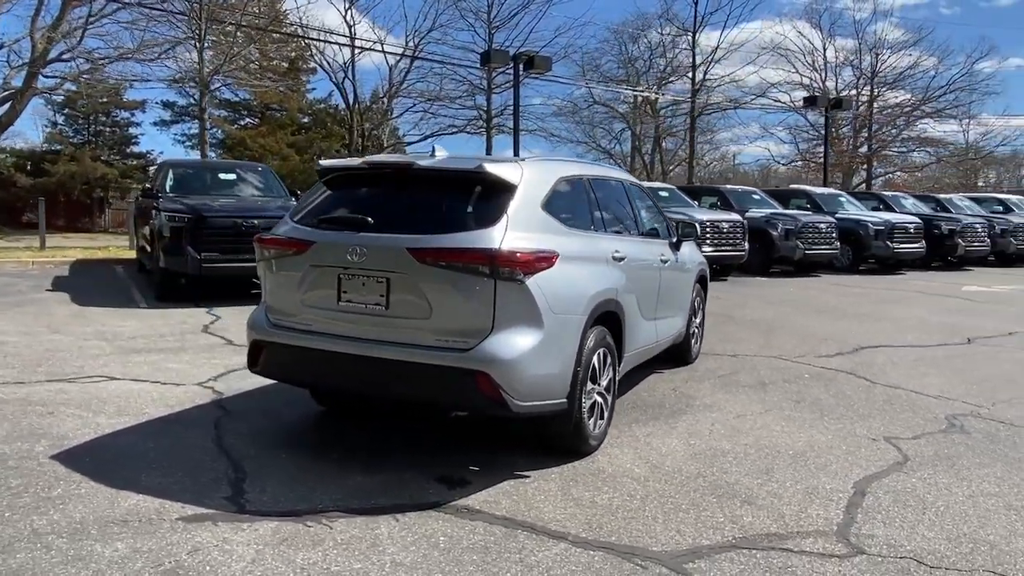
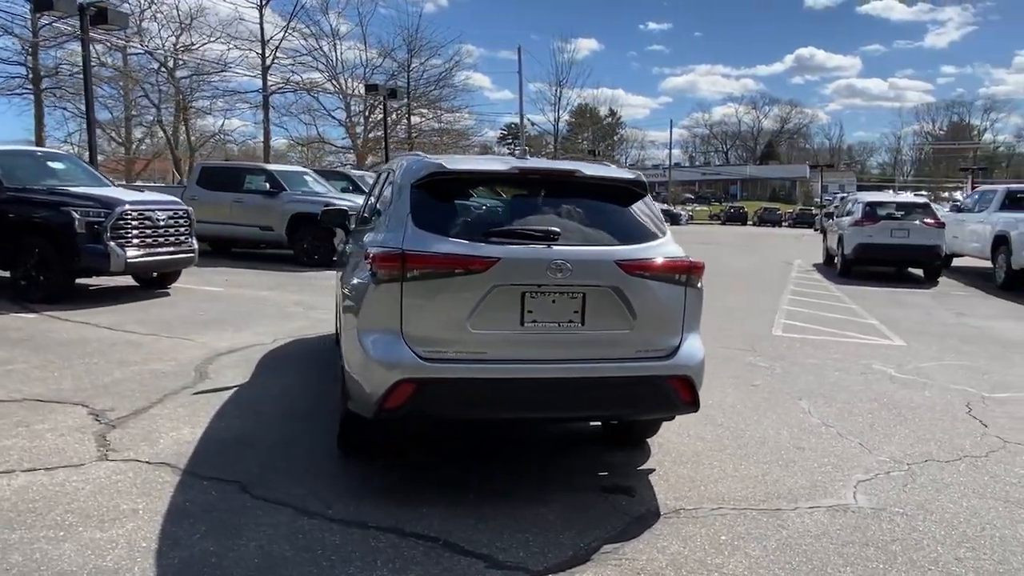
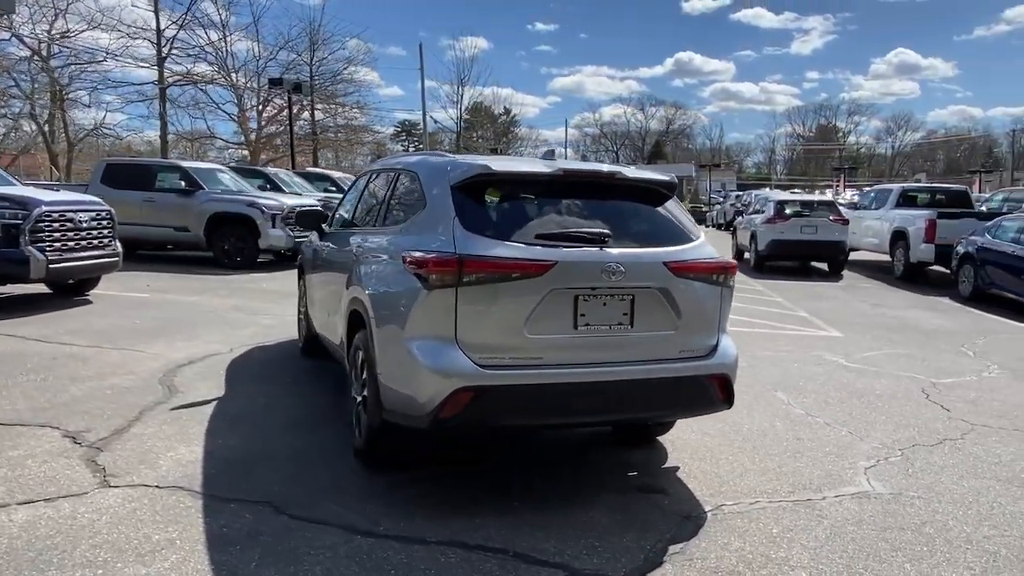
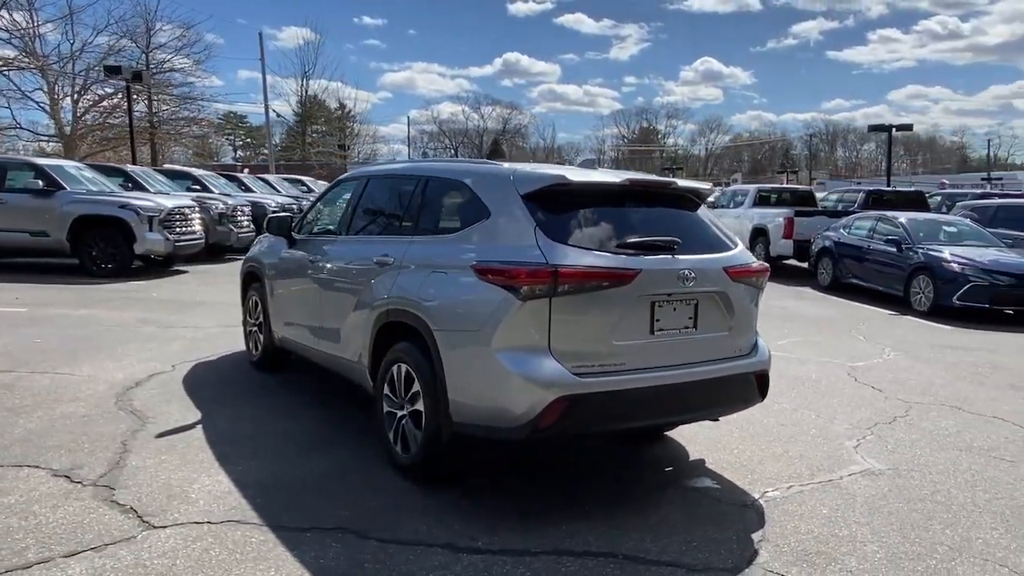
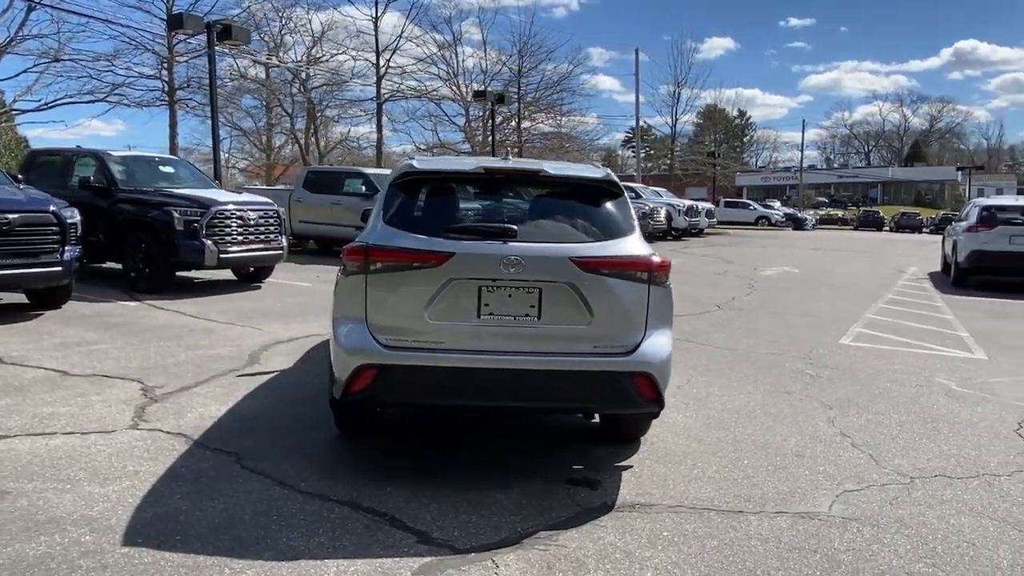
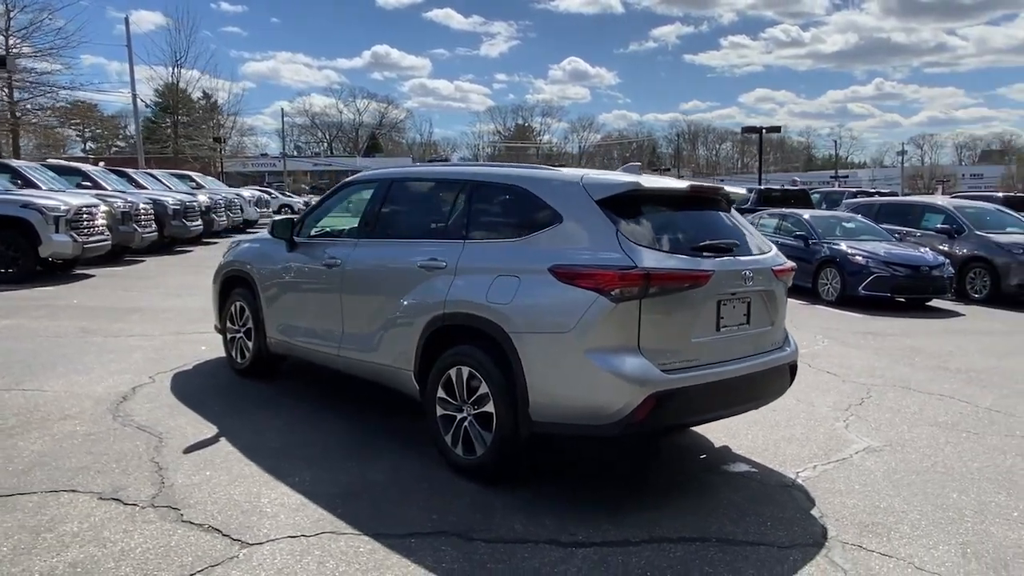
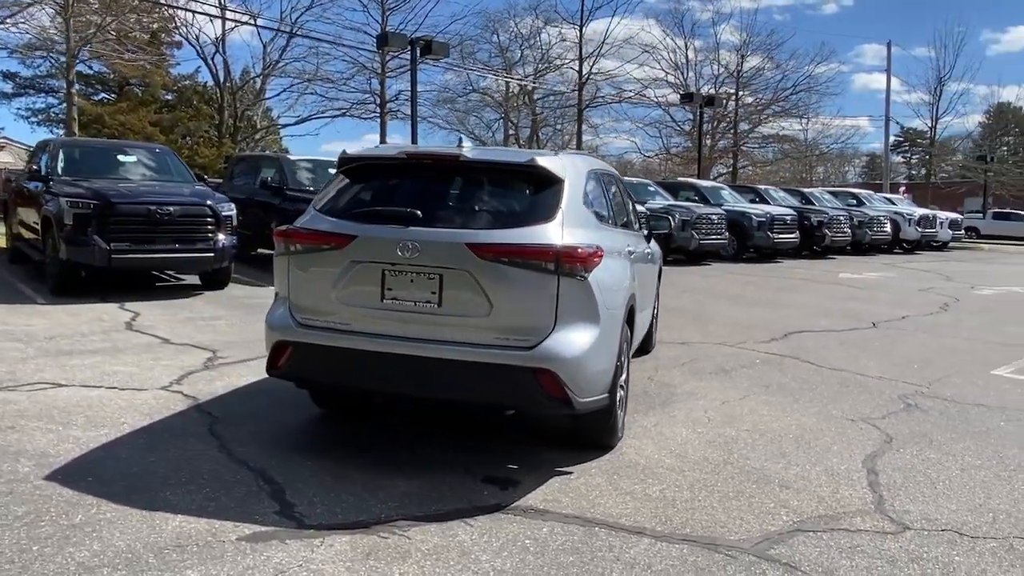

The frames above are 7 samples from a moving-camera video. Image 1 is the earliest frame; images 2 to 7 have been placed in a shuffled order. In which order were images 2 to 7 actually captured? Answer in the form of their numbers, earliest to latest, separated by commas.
7, 5, 2, 3, 4, 6
